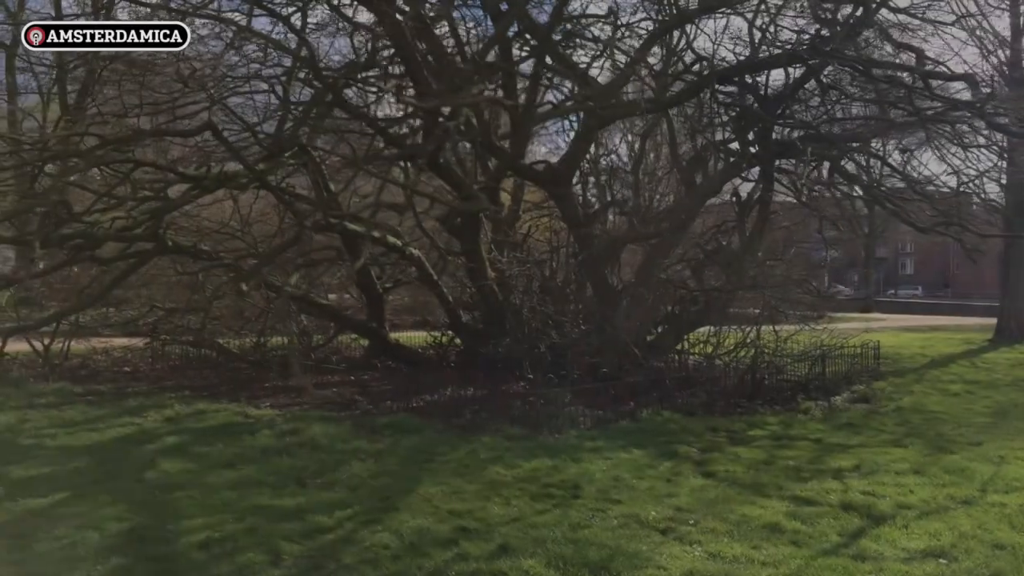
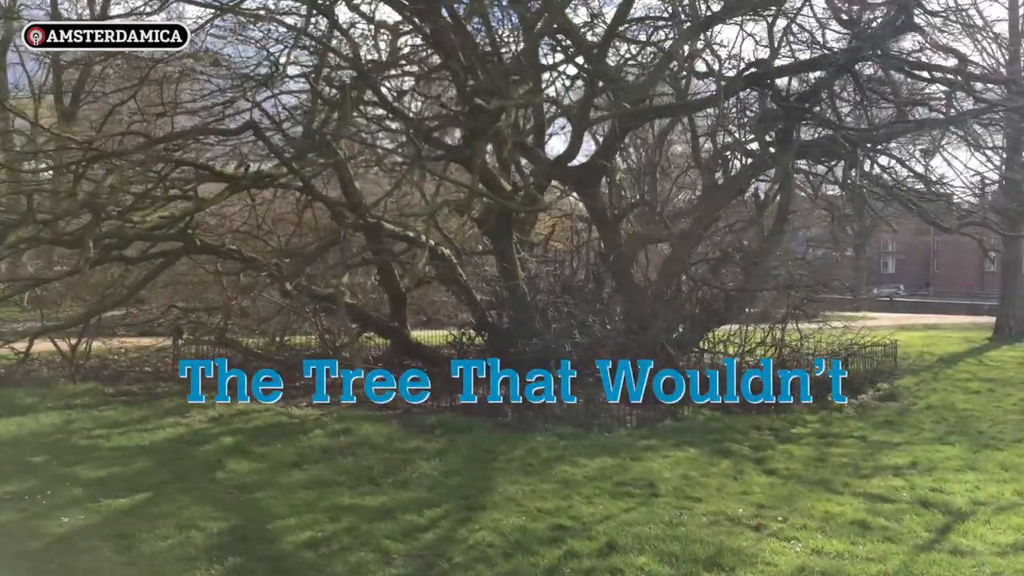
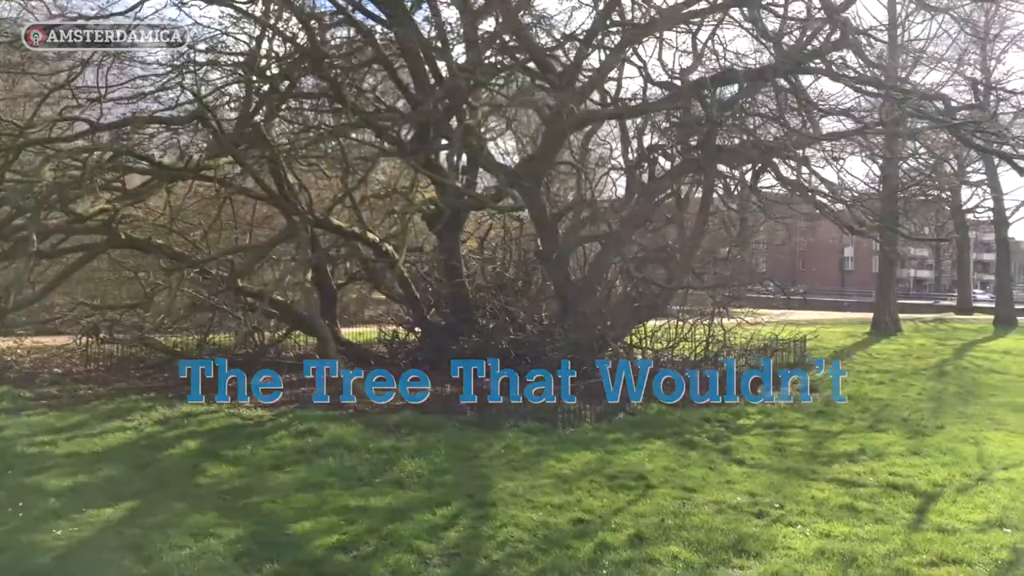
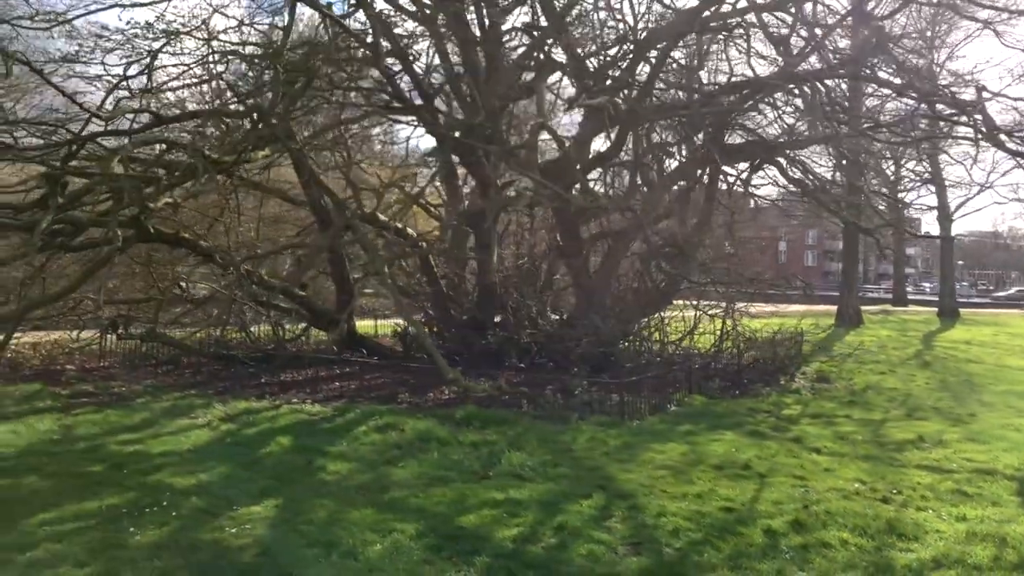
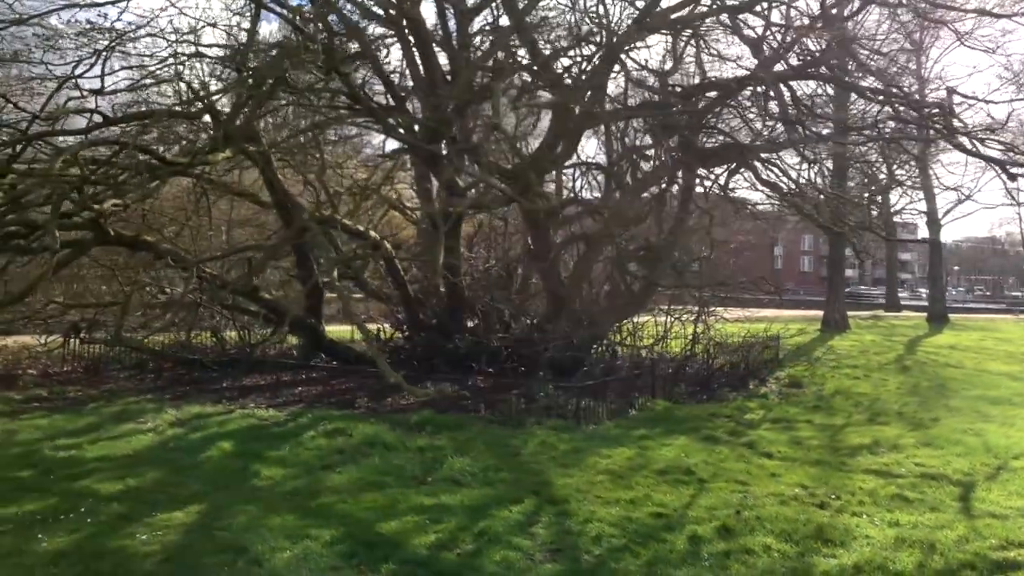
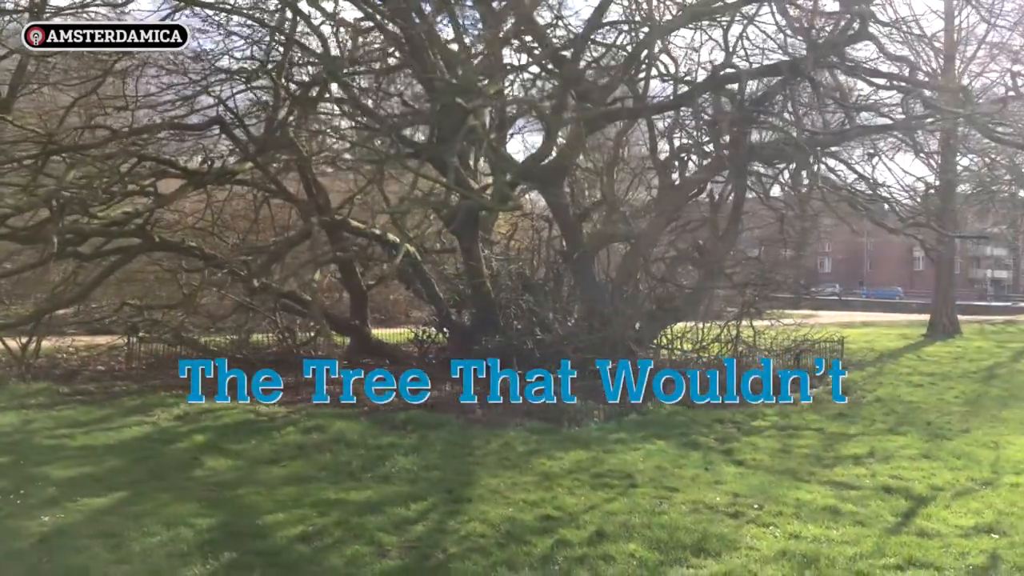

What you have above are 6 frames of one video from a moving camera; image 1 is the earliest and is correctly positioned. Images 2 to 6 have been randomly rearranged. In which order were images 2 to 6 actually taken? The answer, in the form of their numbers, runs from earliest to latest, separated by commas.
2, 6, 3, 5, 4
